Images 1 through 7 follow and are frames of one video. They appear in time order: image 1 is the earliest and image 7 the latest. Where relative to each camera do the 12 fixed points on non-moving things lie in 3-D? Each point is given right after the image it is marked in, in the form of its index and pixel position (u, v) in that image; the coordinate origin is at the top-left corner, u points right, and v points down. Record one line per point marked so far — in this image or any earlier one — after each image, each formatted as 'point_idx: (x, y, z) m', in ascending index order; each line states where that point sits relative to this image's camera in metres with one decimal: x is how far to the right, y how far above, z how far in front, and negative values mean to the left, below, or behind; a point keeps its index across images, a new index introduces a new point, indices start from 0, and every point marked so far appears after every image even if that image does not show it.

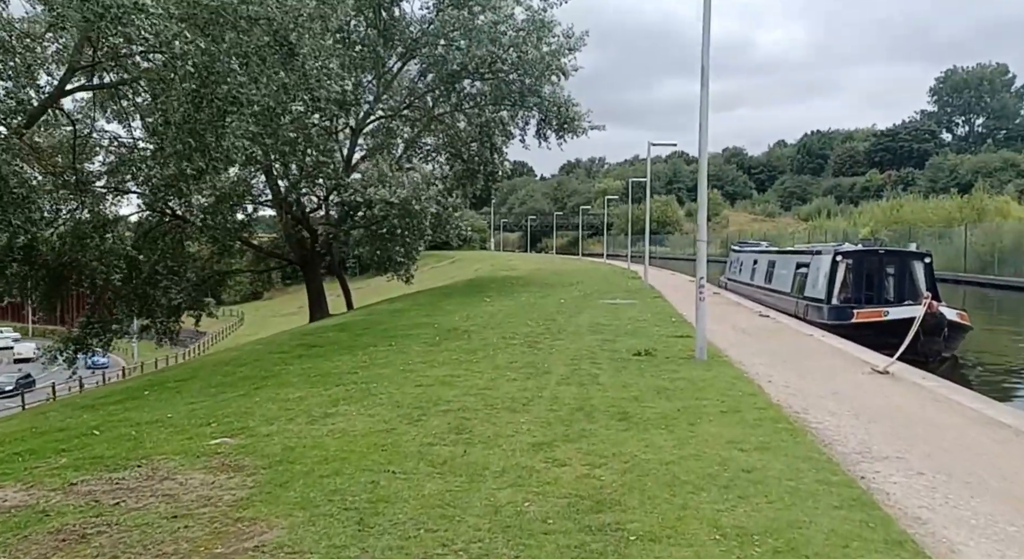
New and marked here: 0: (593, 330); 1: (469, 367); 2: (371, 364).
0: (+1.5, -1.0, +15.7) m
1: (-0.6, -1.1, +10.8) m
2: (-1.9, -1.2, +11.2) m
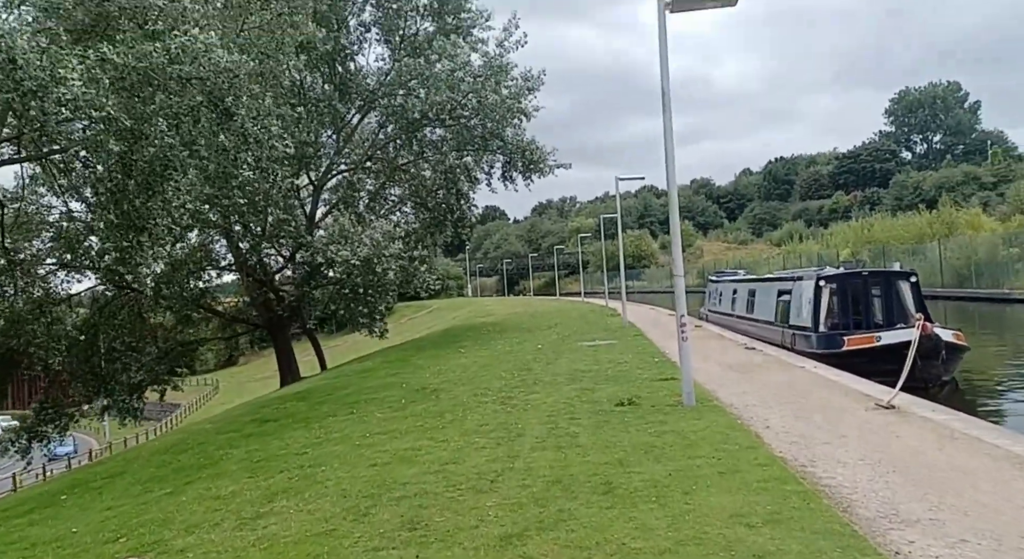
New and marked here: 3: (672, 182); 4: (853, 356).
0: (+1.0, -1.8, +14.7) m
1: (-0.9, -1.8, +9.7) m
2: (-2.3, -2.0, +10.1) m
3: (+2.3, +1.3, +11.8) m
4: (+6.9, -1.6, +16.6) m
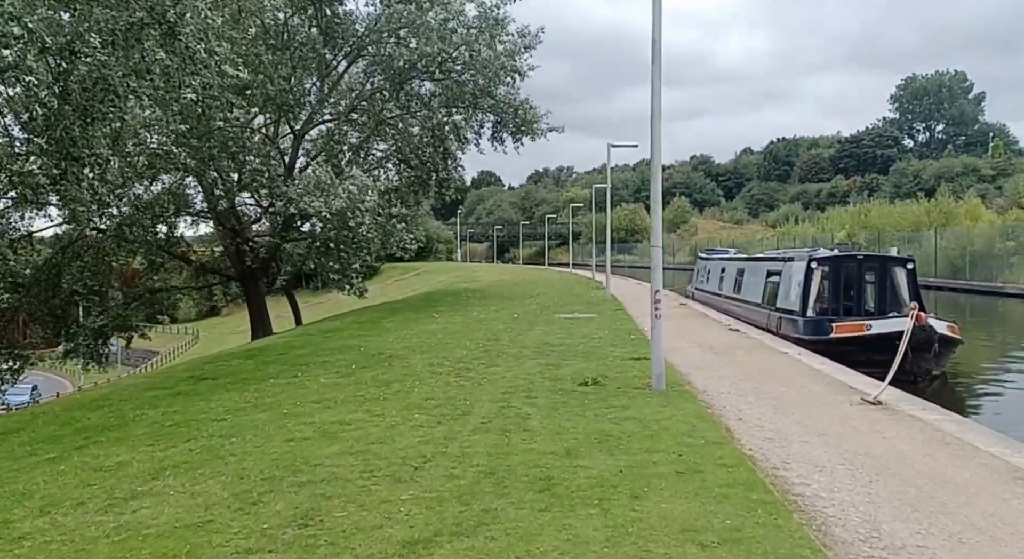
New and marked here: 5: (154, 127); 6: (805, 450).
0: (+0.4, -1.2, +13.7) m
1: (-1.5, -1.4, +8.8) m
2: (-2.9, -1.4, +9.1) m
3: (+1.9, +1.7, +10.7) m
4: (+6.3, -1.2, +15.7) m
5: (-8.4, +3.5, +19.6) m
6: (+2.6, -1.5, +7.3) m
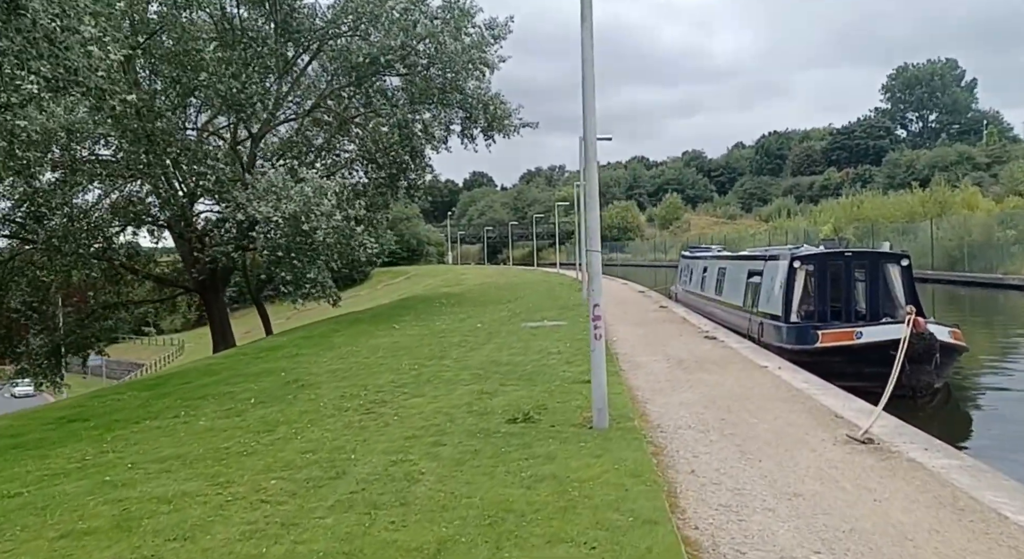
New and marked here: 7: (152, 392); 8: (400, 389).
0: (-0.5, -1.4, +11.9) m
1: (-2.4, -1.6, +6.9) m
2: (-3.8, -1.6, +7.3) m
3: (+0.9, +1.5, +8.9) m
4: (+5.3, -1.3, +13.9) m
5: (-9.5, +3.1, +17.7) m
6: (+1.7, -1.6, +5.4) m
7: (-5.3, -1.7, +12.2) m
8: (-1.5, -1.4, +10.8) m
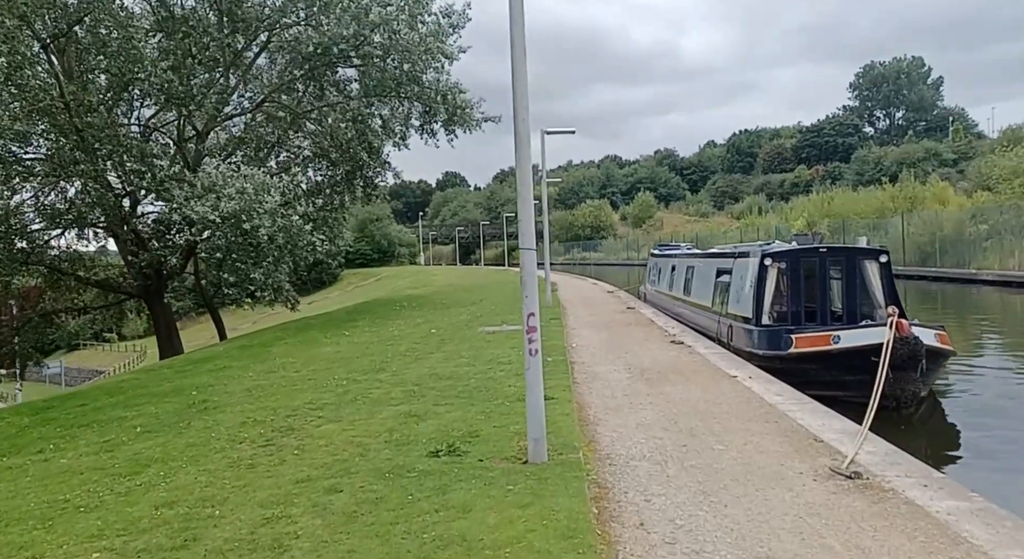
0: (-1.3, -1.4, +10.4) m
1: (-3.0, -1.6, +5.4) m
2: (-4.4, -1.7, +5.7) m
3: (+0.2, +1.5, +7.5) m
4: (+4.5, -1.3, +12.6) m
5: (-10.5, +3.0, +16.0) m
6: (+1.1, -1.7, +4.1) m
7: (-6.1, -1.8, +10.6) m
8: (-2.2, -1.5, +9.4) m
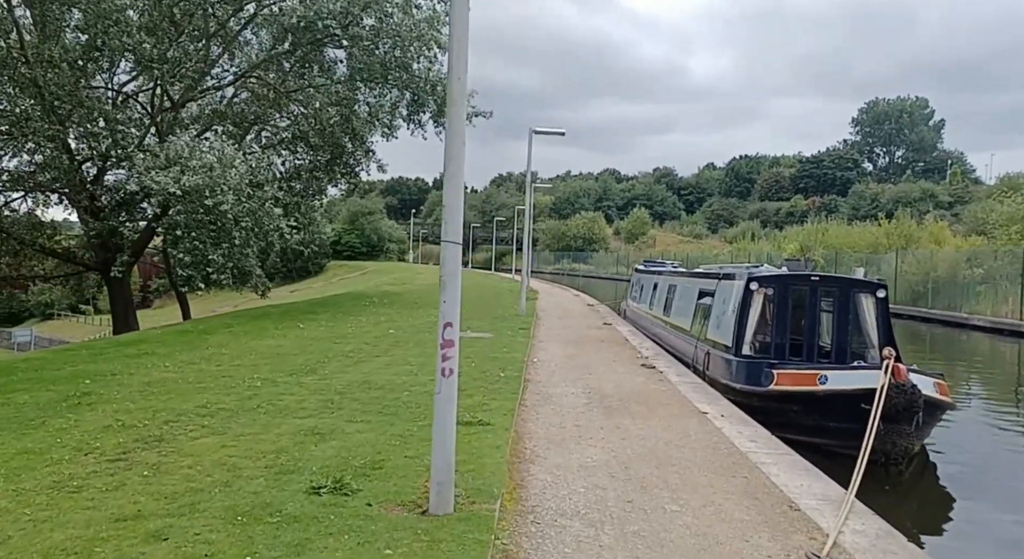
0: (-2.0, -1.4, +9.0) m
1: (-3.7, -1.4, +3.9) m
2: (-5.1, -1.4, +4.2) m
3: (-0.3, +1.5, +6.1) m
4: (+3.7, -1.7, +11.2) m
5: (-10.9, +3.8, +14.4) m
6: (+0.4, -1.7, +2.6) m
7: (-6.8, -1.3, +9.1) m
8: (-2.9, -1.3, +7.9) m
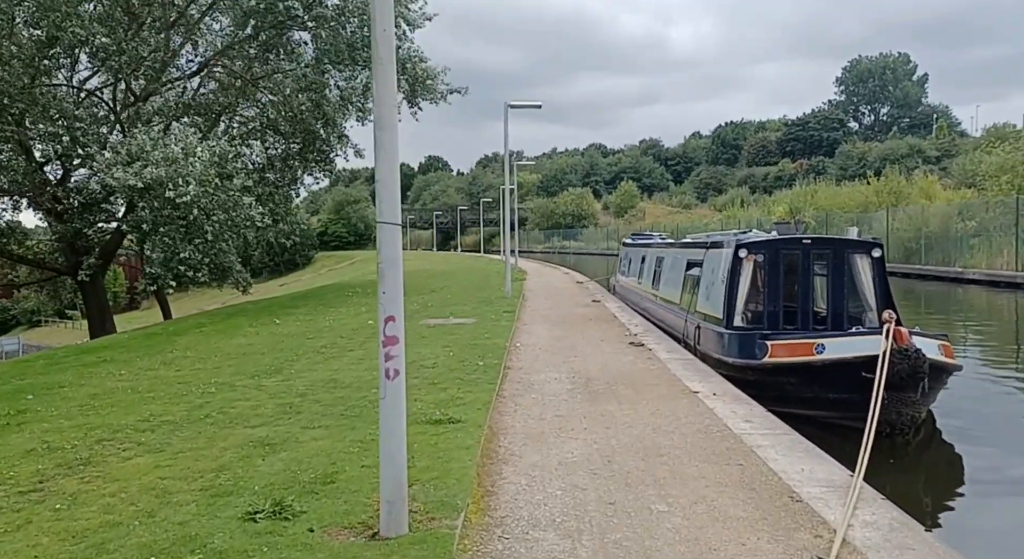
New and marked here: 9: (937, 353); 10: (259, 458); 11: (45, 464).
0: (-2.3, -1.3, +8.2) m
1: (-3.9, -1.5, +3.2) m
2: (-5.3, -1.6, +3.5) m
3: (-0.7, +1.6, +5.3) m
4: (+3.4, -1.2, +10.5) m
5: (-11.5, +3.4, +13.5) m
6: (+0.3, -1.7, +1.9) m
7: (-7.1, -1.5, +8.3) m
8: (-3.2, -1.3, +7.2) m
9: (+5.2, -0.9, +10.2) m
10: (-2.0, -1.4, +6.5) m
11: (-3.5, -1.4, +6.3) m
